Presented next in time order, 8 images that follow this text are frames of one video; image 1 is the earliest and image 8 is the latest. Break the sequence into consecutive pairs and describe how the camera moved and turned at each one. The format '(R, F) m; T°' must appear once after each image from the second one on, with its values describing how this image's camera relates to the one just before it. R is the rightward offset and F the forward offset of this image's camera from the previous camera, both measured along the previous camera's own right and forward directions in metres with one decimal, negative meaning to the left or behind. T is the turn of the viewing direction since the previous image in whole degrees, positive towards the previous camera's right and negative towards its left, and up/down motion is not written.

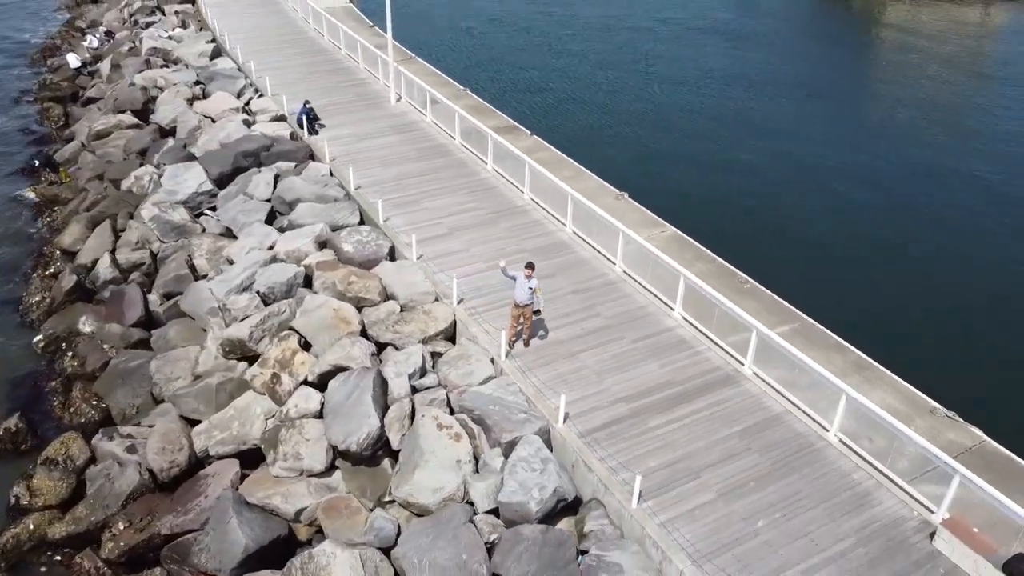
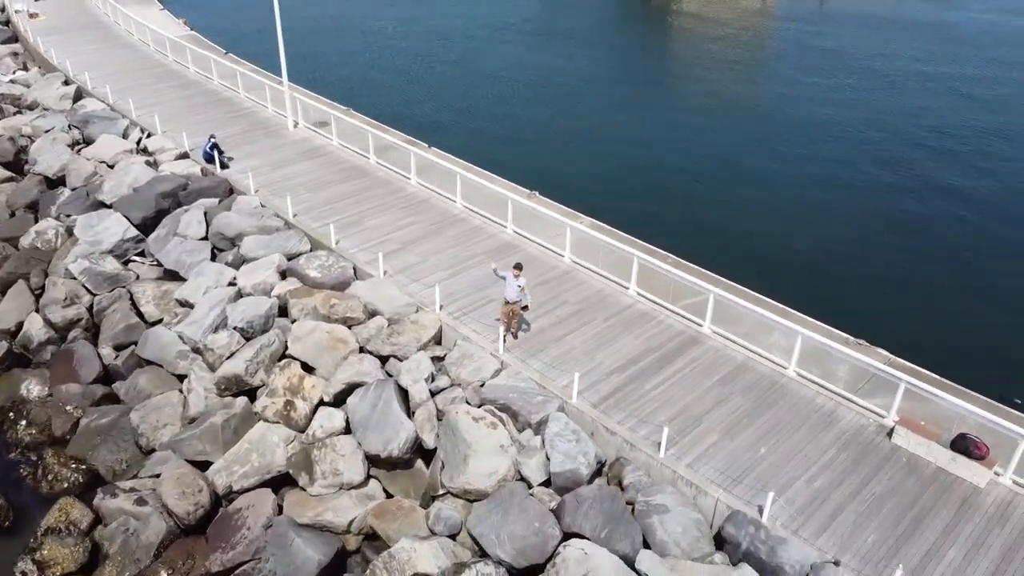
(-2.6, -0.9) m; +13°
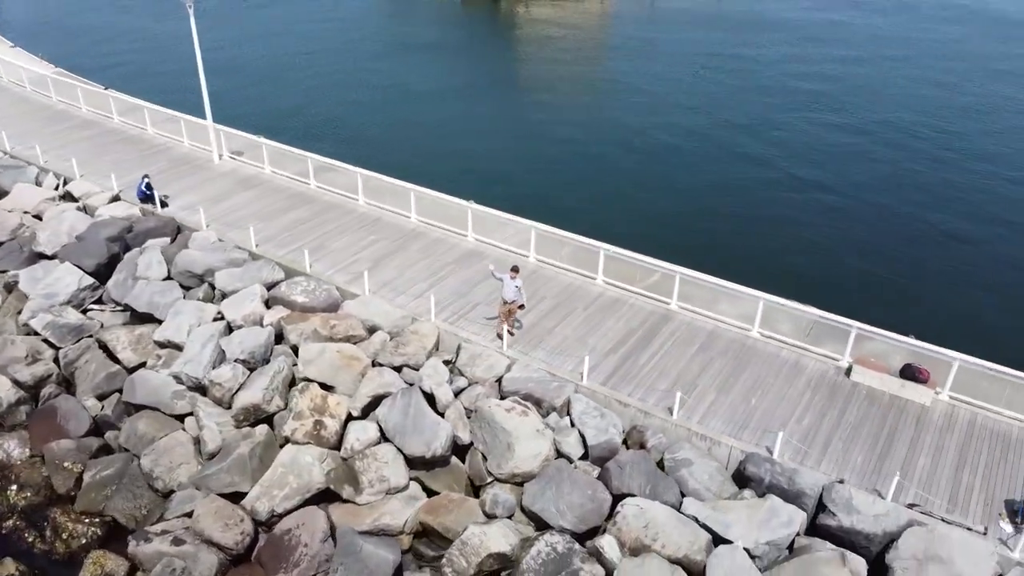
(-2.5, -0.9) m; +11°
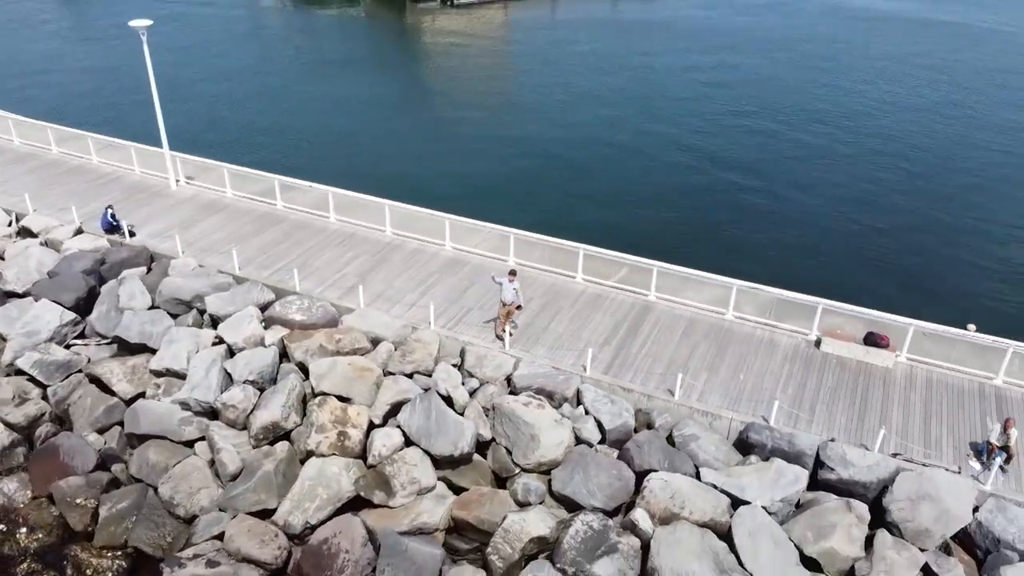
(-1.7, -0.7) m; +7°
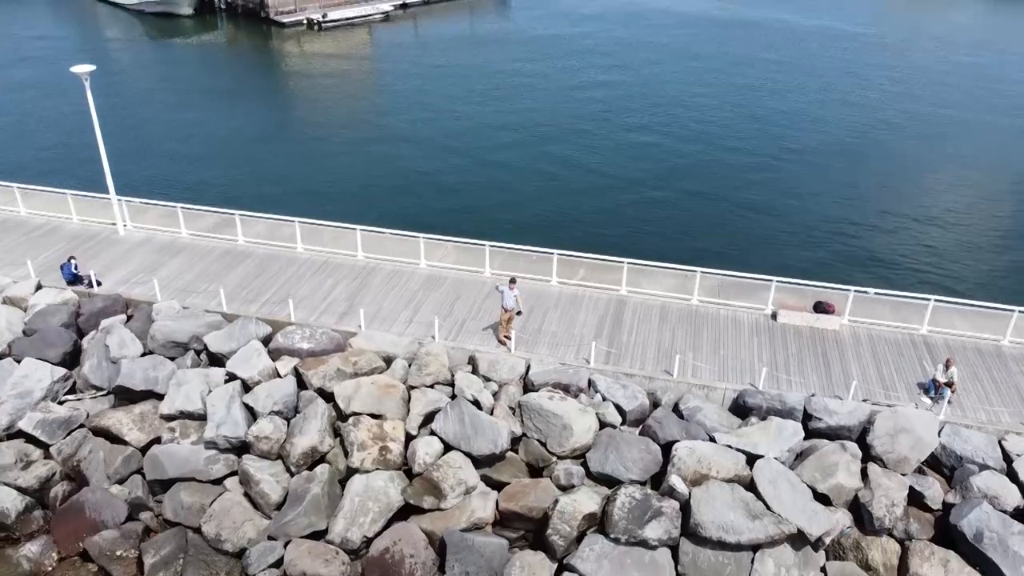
(-2.8, -0.9) m; +10°
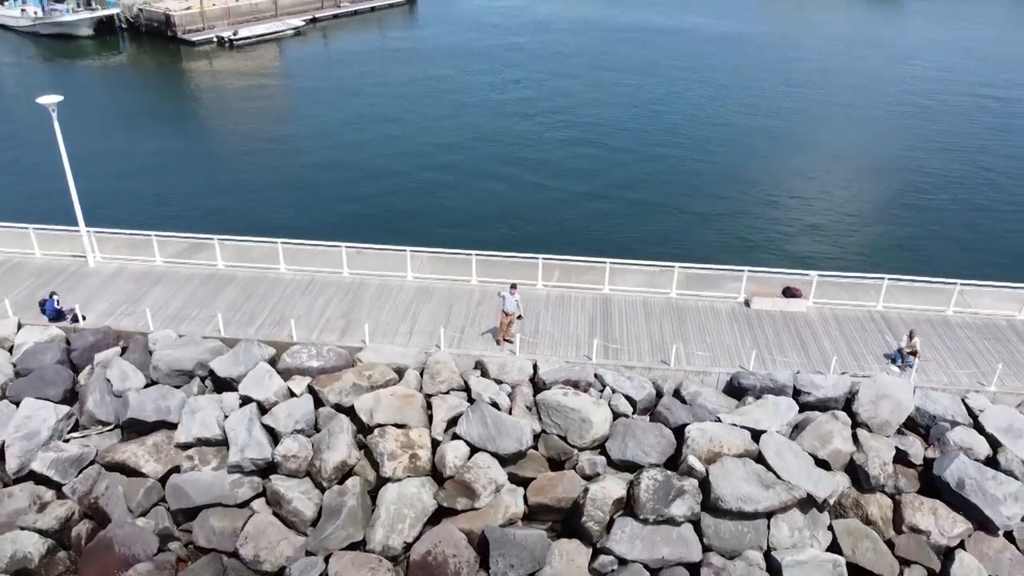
(-2.0, -0.6) m; +7°
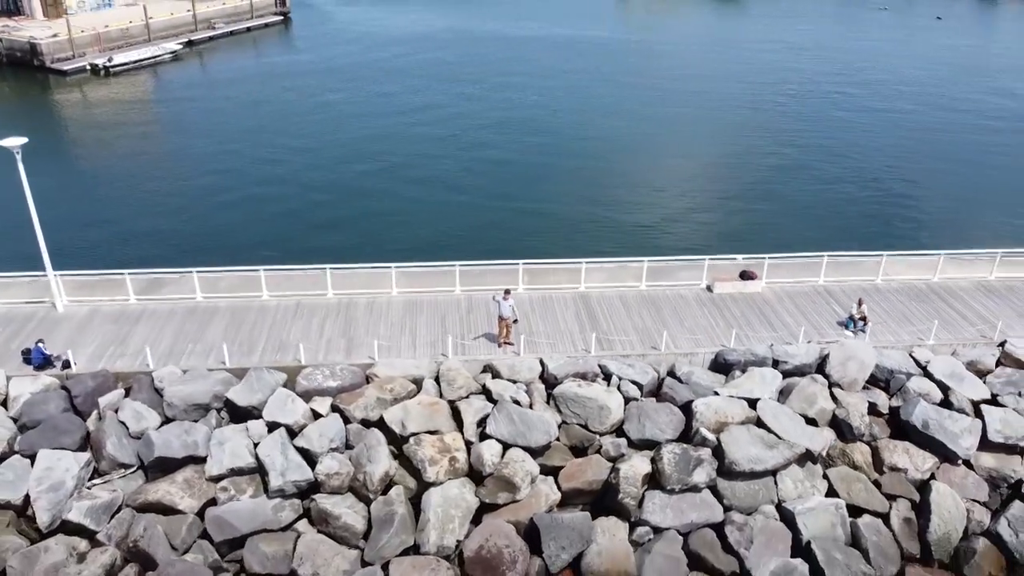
(-2.8, -0.8) m; +9°
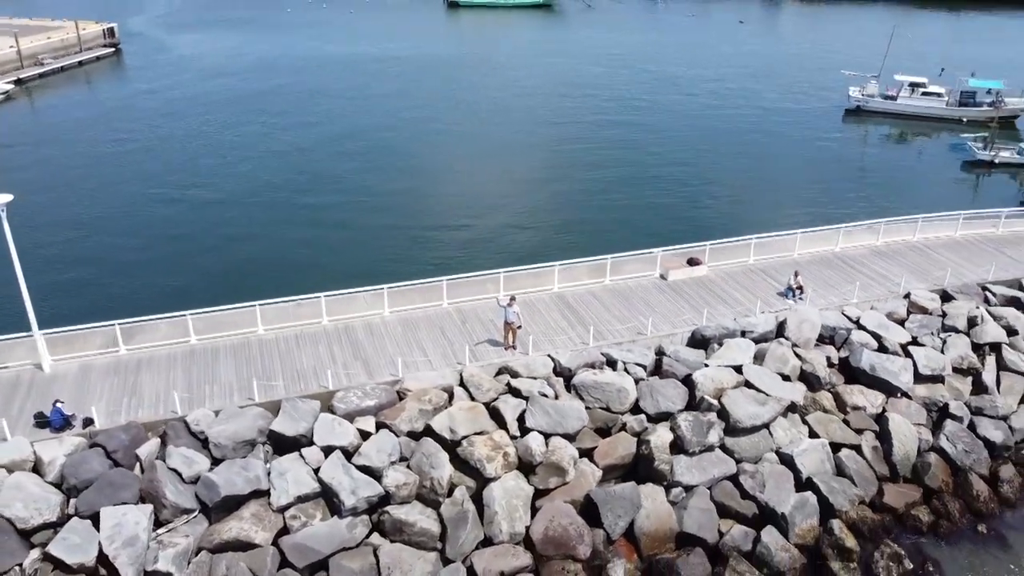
(-4.0, -1.0) m; +12°
